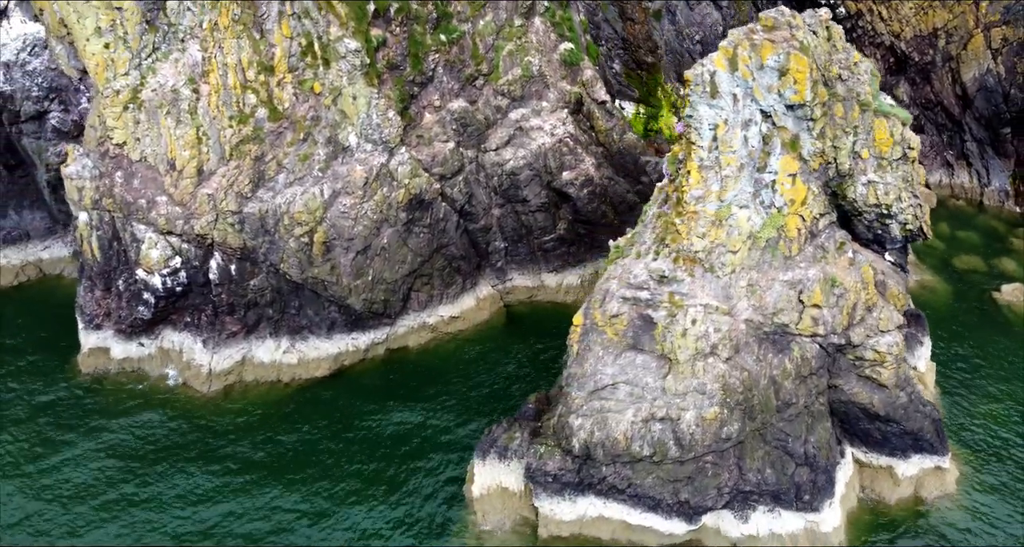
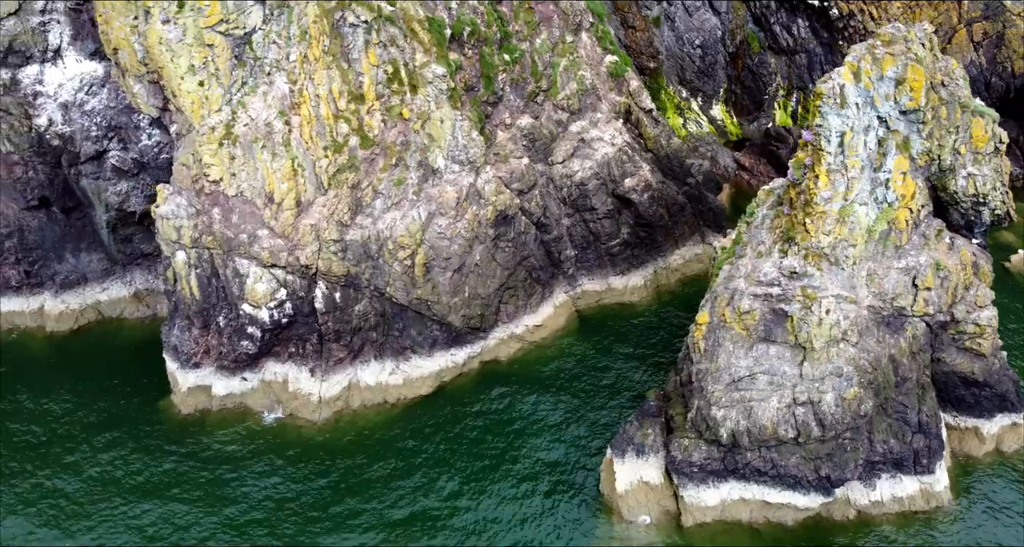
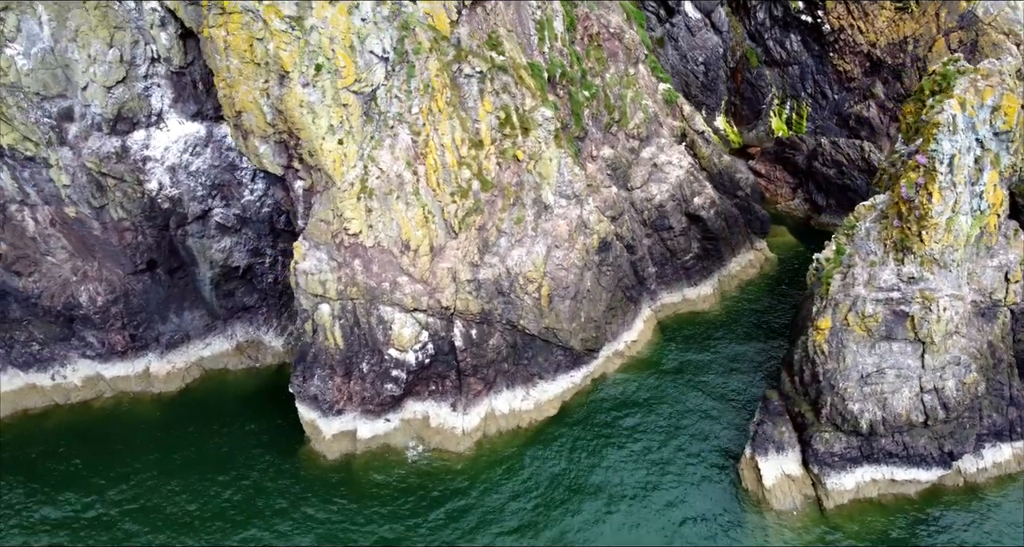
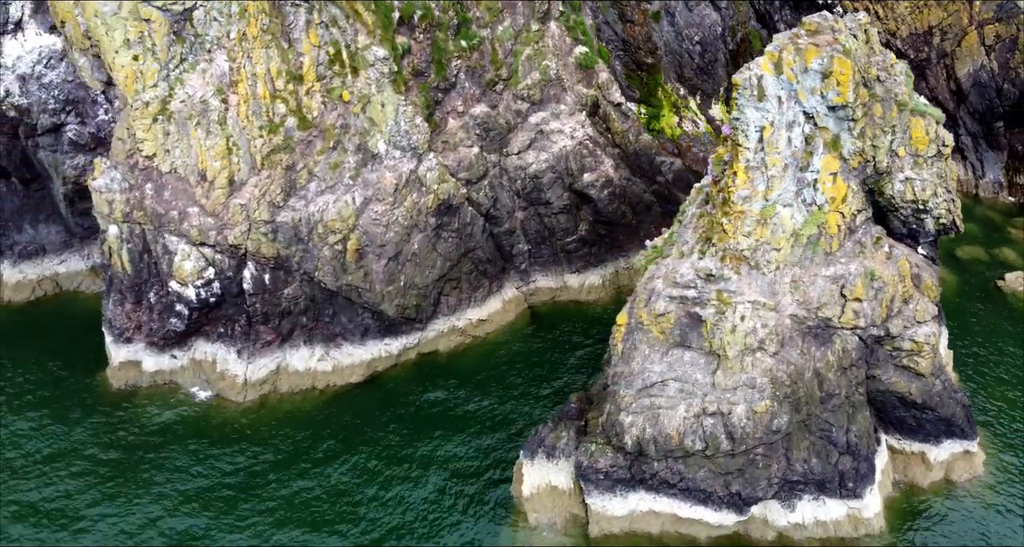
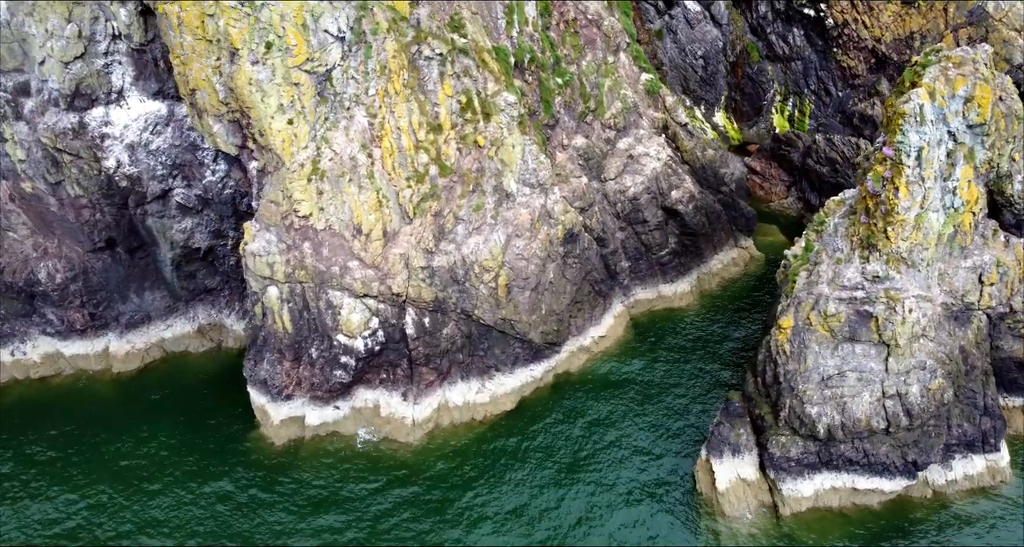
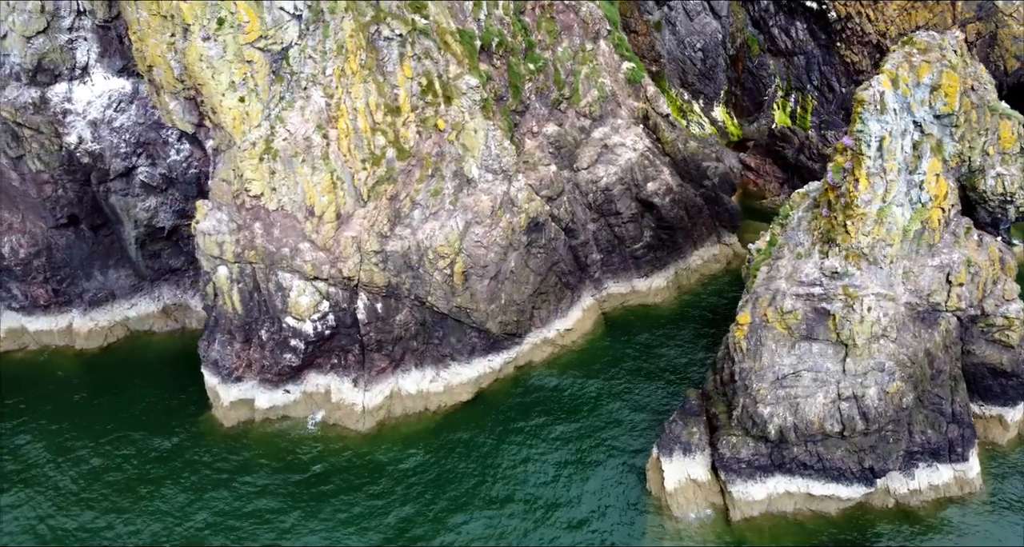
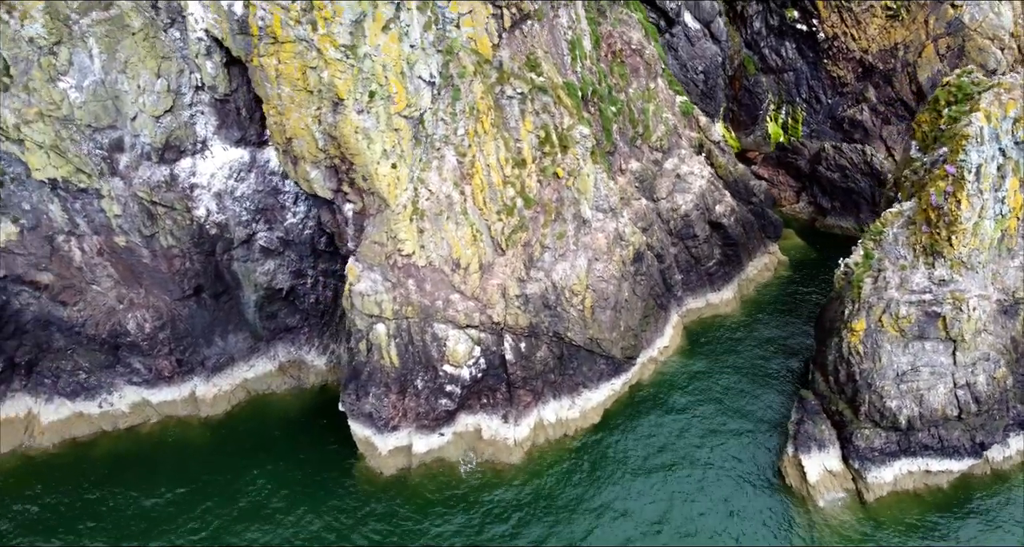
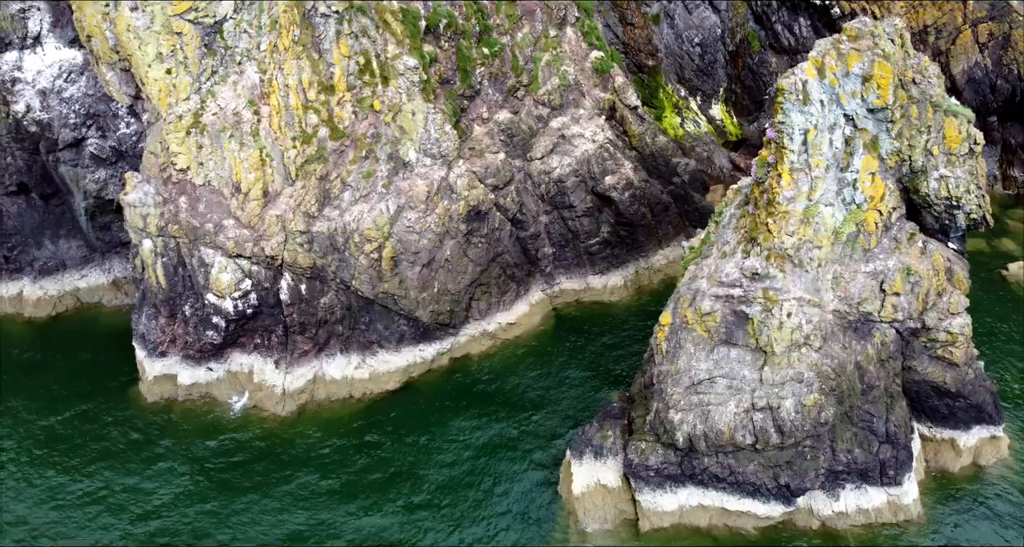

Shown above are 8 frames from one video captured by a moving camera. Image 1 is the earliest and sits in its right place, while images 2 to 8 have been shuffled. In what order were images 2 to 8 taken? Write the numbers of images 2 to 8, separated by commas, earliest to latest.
4, 8, 2, 6, 5, 3, 7
